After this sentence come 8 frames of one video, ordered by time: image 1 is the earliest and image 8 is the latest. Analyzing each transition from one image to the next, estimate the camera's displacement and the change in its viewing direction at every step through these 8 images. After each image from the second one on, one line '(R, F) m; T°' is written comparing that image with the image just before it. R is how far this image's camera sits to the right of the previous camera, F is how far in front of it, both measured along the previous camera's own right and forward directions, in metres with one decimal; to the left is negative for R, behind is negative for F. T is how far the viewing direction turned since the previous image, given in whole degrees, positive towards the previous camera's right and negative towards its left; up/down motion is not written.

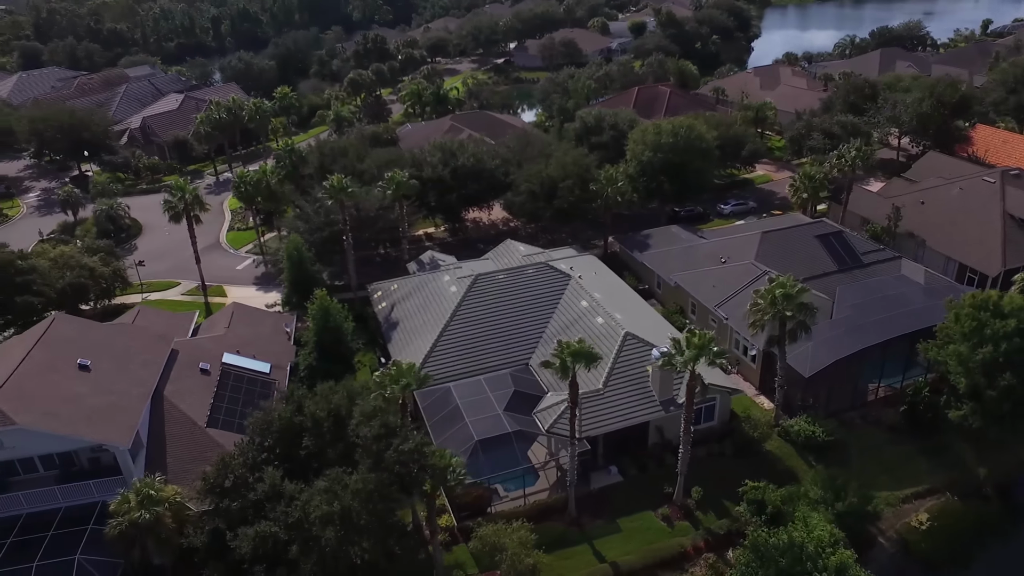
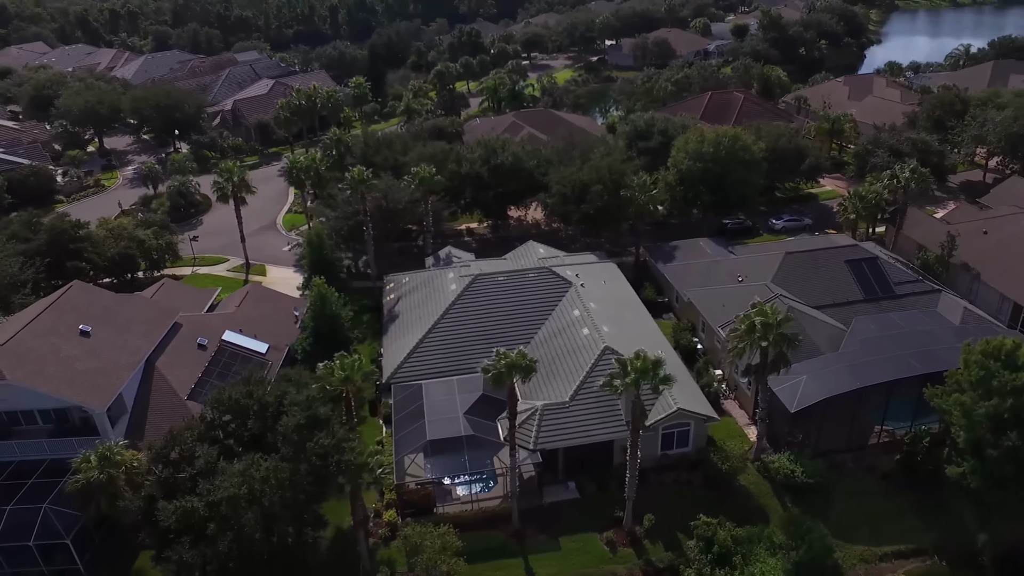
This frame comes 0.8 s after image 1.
(+6.3, +0.9) m; -9°
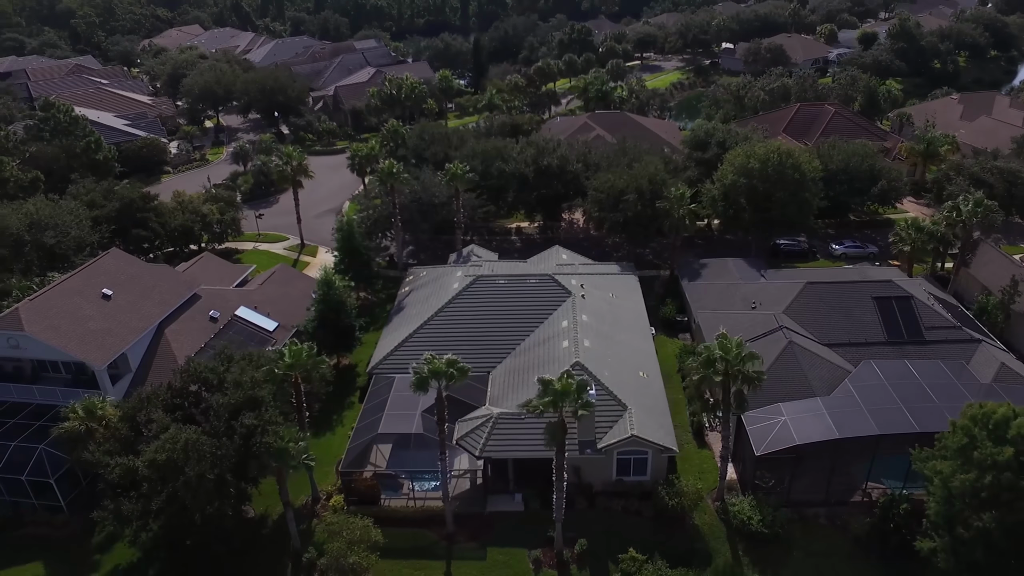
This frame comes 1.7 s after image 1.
(+7.2, +0.9) m; -10°
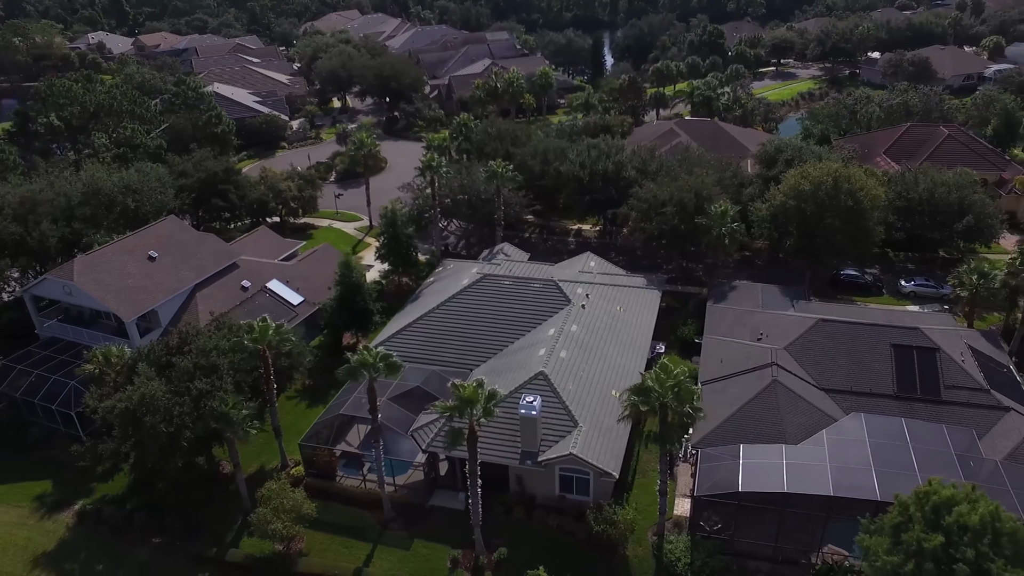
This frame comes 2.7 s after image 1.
(+8.0, +0.7) m; -12°
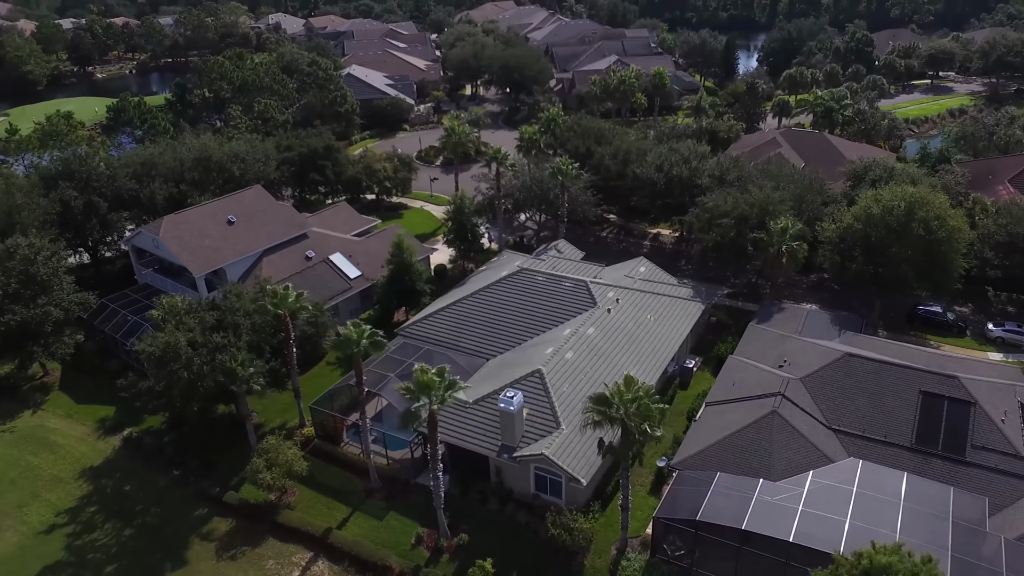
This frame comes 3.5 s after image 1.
(+6.6, +0.2) m; -12°
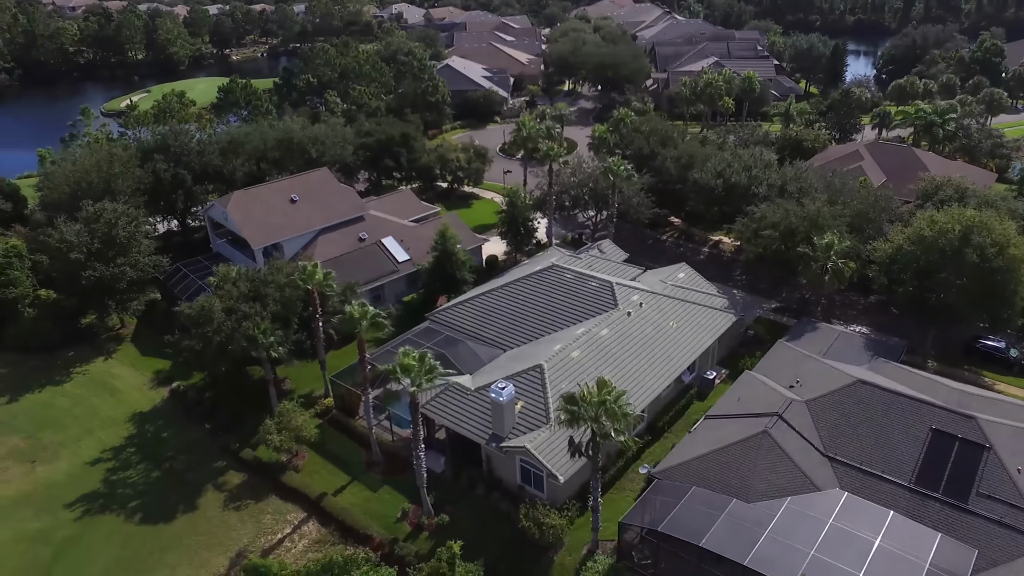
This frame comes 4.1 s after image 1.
(+4.9, -0.3) m; -9°
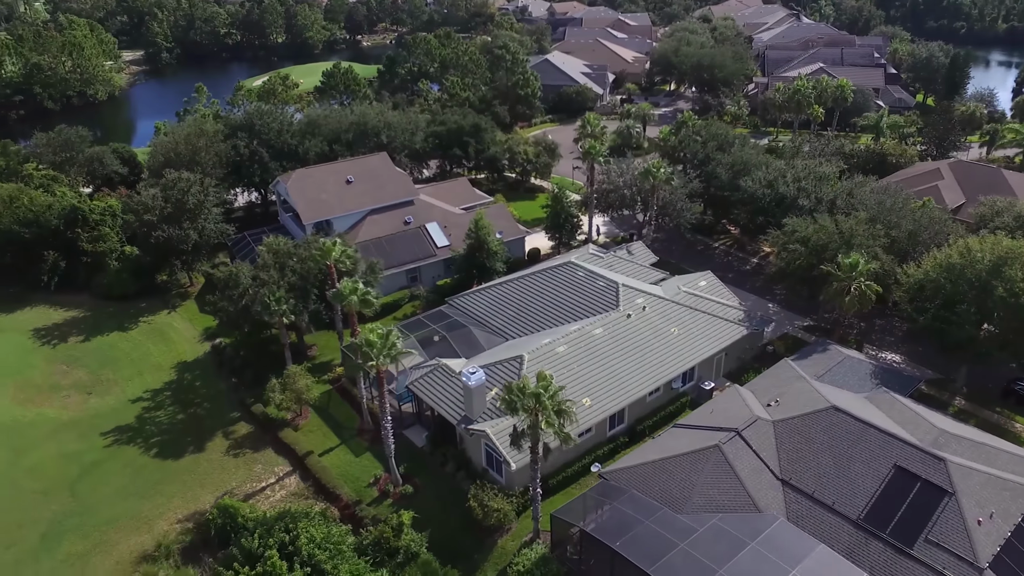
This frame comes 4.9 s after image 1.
(+6.6, -0.6) m; -10°
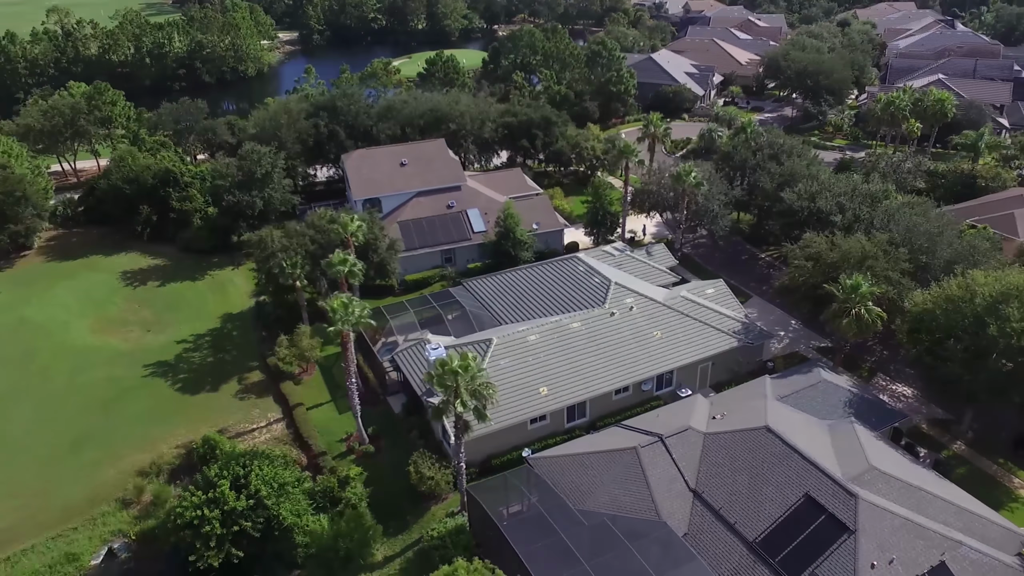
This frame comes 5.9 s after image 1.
(+8.2, -0.7) m; -11°
